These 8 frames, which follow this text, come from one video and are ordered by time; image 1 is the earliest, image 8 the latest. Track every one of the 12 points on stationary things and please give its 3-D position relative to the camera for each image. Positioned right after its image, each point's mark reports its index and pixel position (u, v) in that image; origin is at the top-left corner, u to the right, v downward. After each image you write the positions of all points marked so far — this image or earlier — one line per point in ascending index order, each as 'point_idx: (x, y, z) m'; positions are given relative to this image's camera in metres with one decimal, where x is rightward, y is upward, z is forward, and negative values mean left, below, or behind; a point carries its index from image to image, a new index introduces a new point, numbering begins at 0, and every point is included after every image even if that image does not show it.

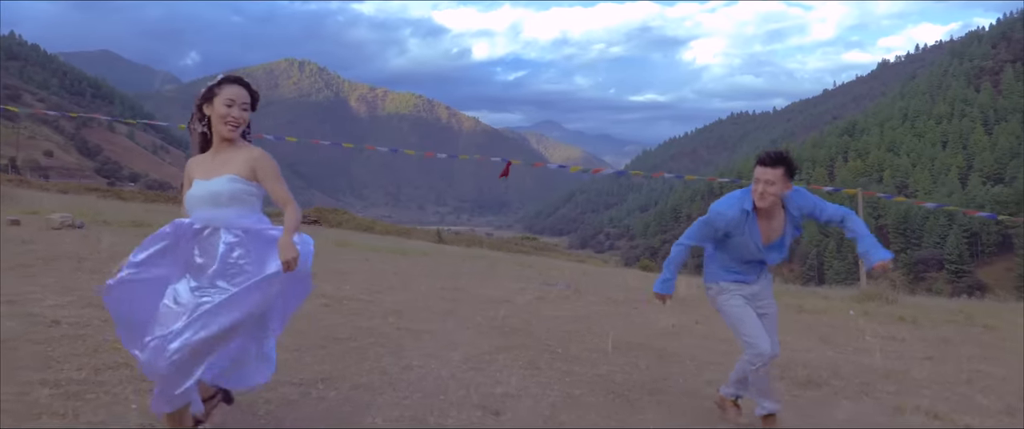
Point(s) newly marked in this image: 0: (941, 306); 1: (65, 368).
0: (+6.8, -1.5, +13.5) m
1: (-2.2, -0.8, +4.4) m
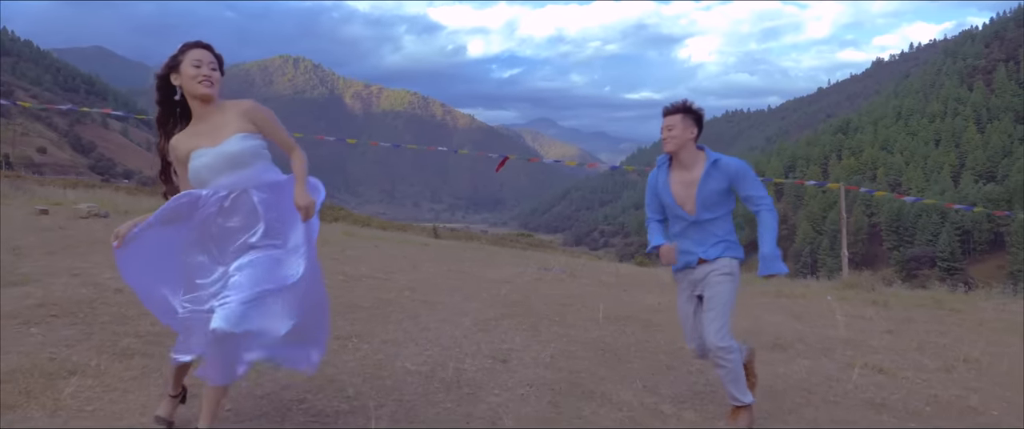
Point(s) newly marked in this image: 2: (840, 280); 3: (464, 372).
0: (+6.7, -1.3, +14.4) m
1: (-2.2, -0.6, +5.2) m
2: (+5.9, -1.2, +15.5) m
3: (-0.3, -0.9, +4.7) m
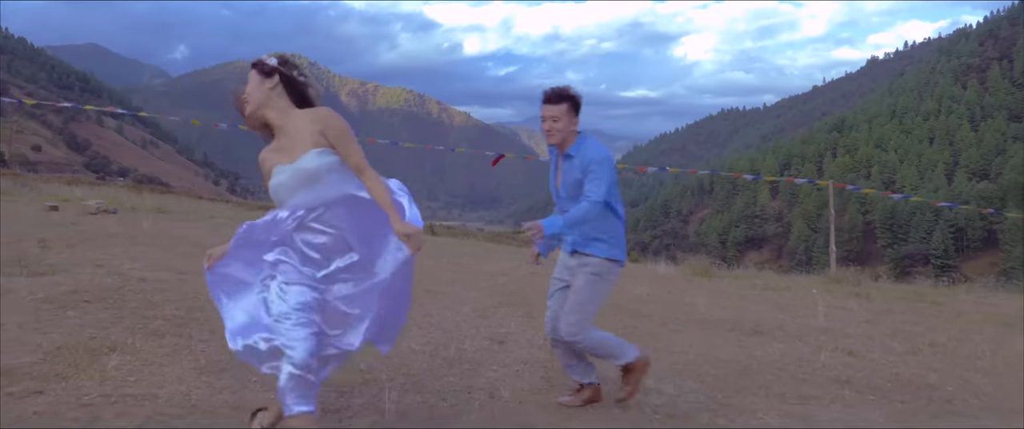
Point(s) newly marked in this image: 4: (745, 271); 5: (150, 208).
0: (+6.7, -1.3, +14.9) m
1: (-2.2, -0.6, +5.6) m
2: (+5.8, -1.1, +16.0) m
3: (-0.3, -0.8, +5.2) m
4: (+4.4, -1.1, +16.4) m
5: (-6.2, +0.1, +14.8) m
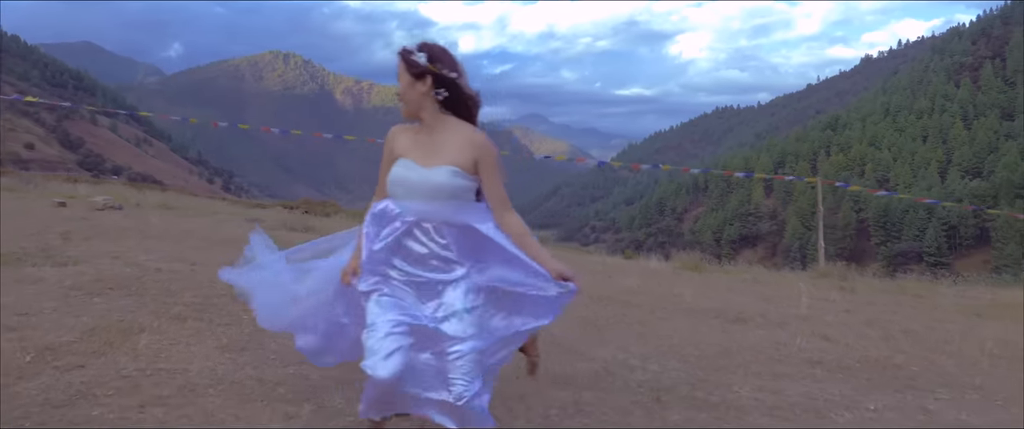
0: (+6.6, -1.2, +15.3) m
1: (-2.2, -0.5, +6.0) m
2: (+5.7, -1.0, +16.4) m
3: (-0.3, -0.8, +5.6) m
4: (+4.3, -1.0, +16.8) m
5: (-6.3, +0.2, +15.1) m
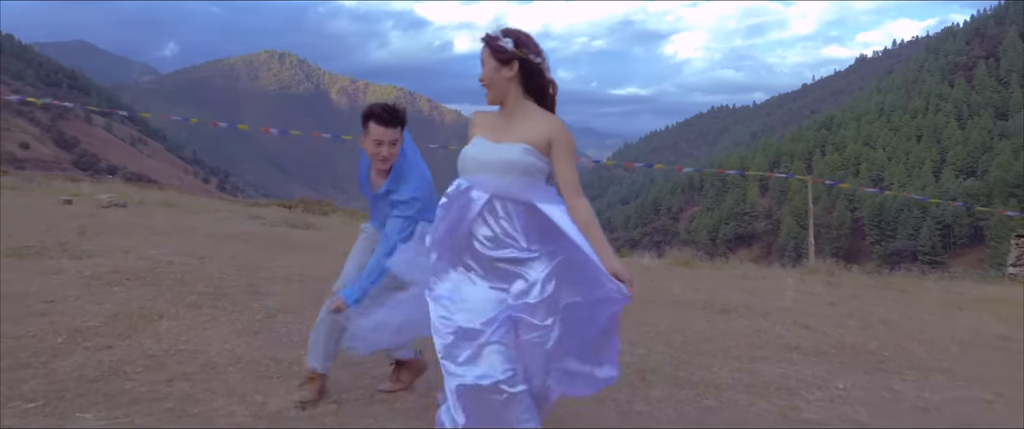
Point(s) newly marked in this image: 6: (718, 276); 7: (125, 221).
0: (+6.5, -1.1, +15.7) m
1: (-2.3, -0.5, +6.3) m
2: (+5.7, -1.0, +16.8) m
3: (-0.3, -0.7, +5.9) m
4: (+4.2, -1.0, +17.2) m
5: (-6.3, +0.2, +15.4) m
6: (+3.2, -1.0, +13.8) m
7: (-4.8, -0.1, +10.9) m
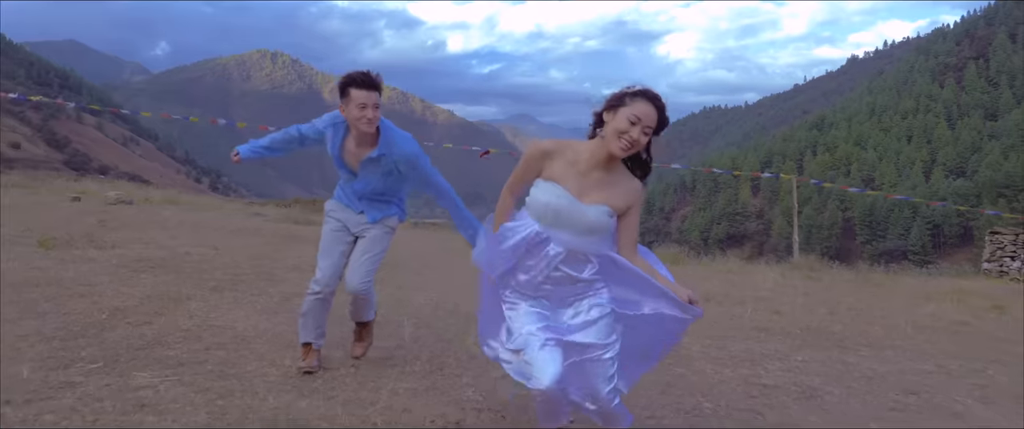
0: (+6.4, -1.1, +16.3) m
1: (-2.3, -0.5, +6.8) m
2: (+5.5, -0.9, +17.4) m
3: (-0.4, -0.7, +6.4) m
4: (+4.1, -0.9, +17.8) m
5: (-6.5, +0.3, +16.0) m
6: (+3.1, -0.9, +14.3) m
7: (-4.9, 0.0, +11.4) m
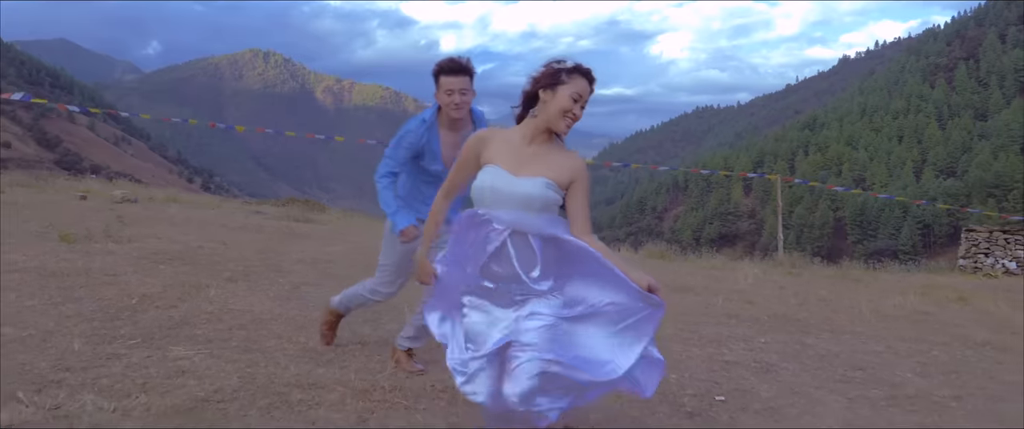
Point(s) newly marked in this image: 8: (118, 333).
0: (+6.2, -1.1, +16.9) m
1: (-2.4, -0.4, +7.4) m
2: (+5.4, -0.9, +18.0) m
3: (-0.5, -0.6, +7.0) m
4: (+3.9, -0.9, +18.4) m
5: (-6.6, +0.3, +16.5) m
6: (+3.0, -0.9, +14.9) m
7: (-5.0, 0.0, +11.9) m
8: (-2.1, -0.6, +4.6) m
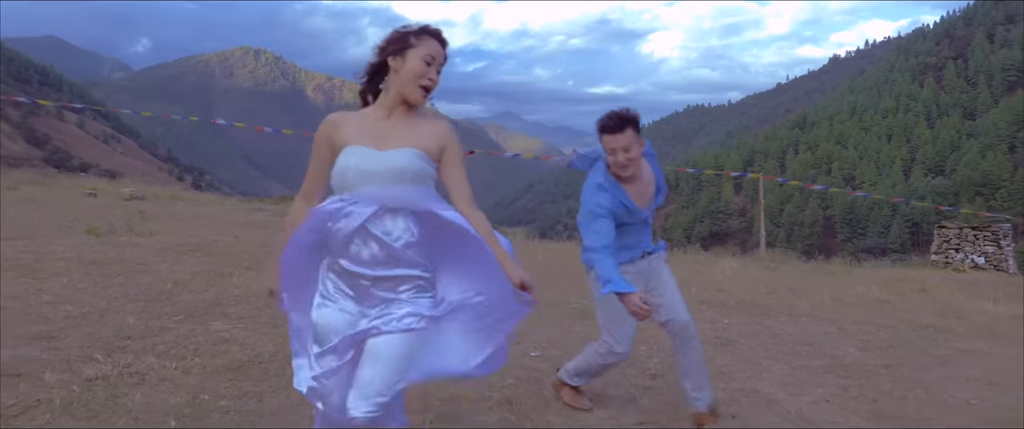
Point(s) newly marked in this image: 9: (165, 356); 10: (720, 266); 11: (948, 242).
0: (+6.1, -1.0, +17.7) m
1: (-2.5, -0.4, +8.1) m
2: (+5.2, -0.9, +18.7) m
3: (-0.5, -0.6, +7.7) m
4: (+3.7, -0.8, +19.1) m
5: (-6.8, +0.4, +17.1) m
6: (+2.9, -0.8, +15.7) m
7: (-5.2, +0.1, +12.6) m
8: (-2.1, -0.6, +5.3) m
9: (-1.7, -0.7, +4.2) m
10: (+3.5, -0.9, +14.9) m
11: (+9.0, -0.6, +18.0) m
